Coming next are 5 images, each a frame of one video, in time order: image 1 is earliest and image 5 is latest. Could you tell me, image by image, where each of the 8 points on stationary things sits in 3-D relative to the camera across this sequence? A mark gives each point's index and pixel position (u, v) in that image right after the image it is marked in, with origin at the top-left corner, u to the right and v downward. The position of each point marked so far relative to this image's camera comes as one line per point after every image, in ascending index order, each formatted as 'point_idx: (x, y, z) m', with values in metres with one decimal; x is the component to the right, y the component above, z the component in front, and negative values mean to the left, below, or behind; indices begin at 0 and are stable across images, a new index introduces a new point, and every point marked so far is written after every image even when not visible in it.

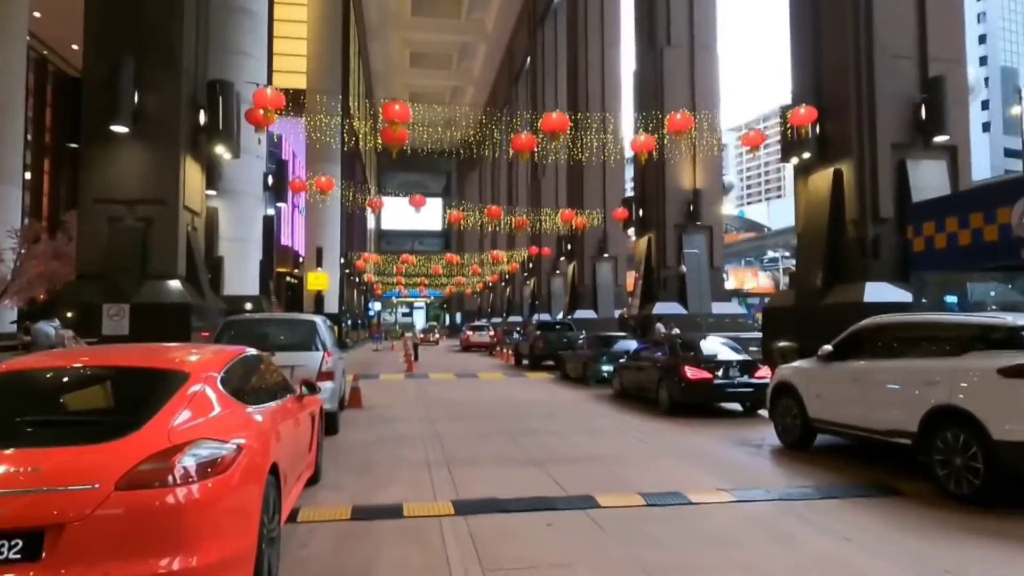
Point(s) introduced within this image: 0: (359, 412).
0: (-3.4, -2.8, +14.9) m
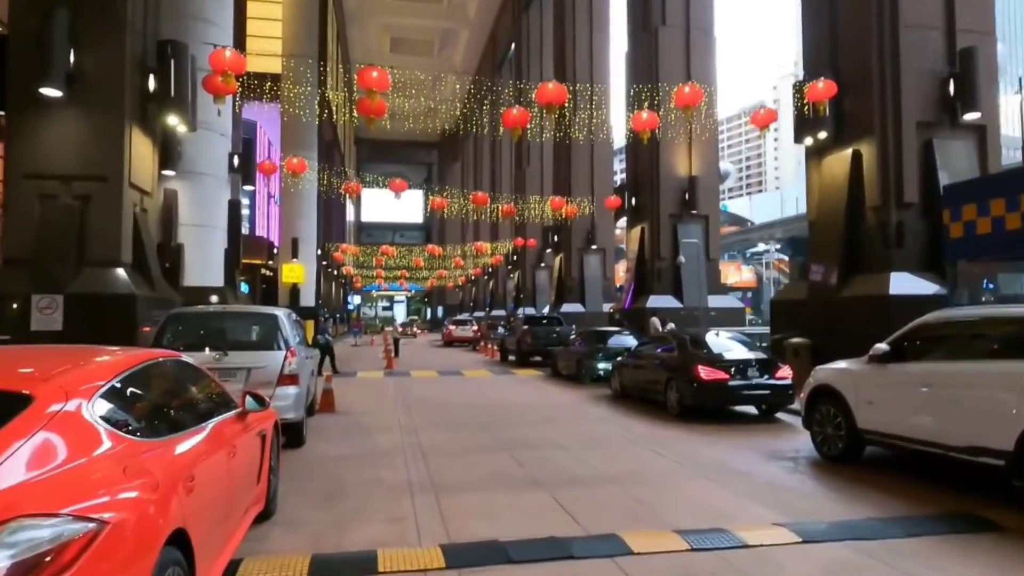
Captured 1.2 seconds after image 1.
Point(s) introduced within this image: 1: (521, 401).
0: (-3.6, -2.6, +13.2) m
1: (+0.2, -2.7, +15.8) m
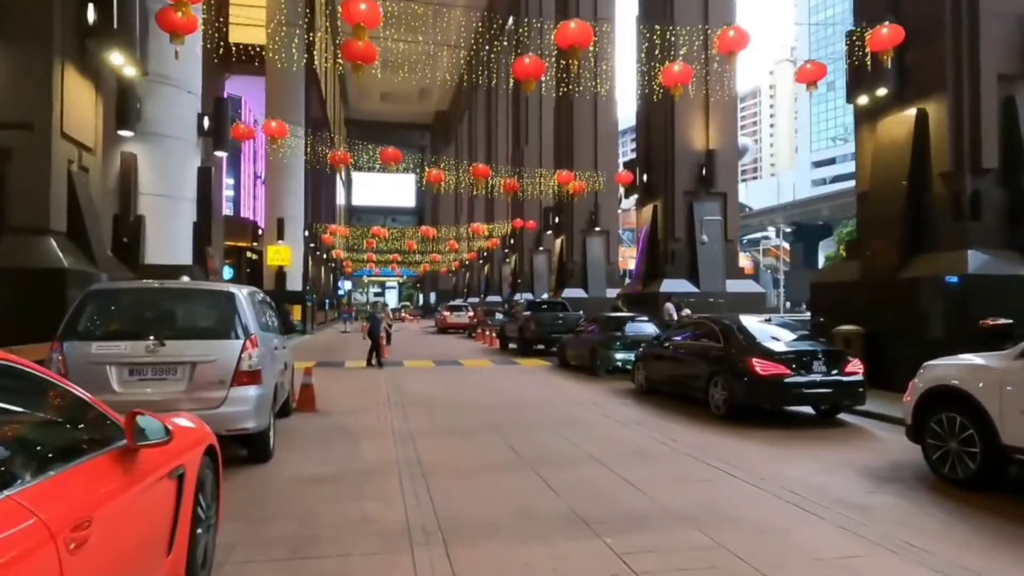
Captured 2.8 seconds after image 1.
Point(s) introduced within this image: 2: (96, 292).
0: (-3.3, -2.2, +11.0) m
1: (+0.4, -2.2, +13.6) m
2: (-4.6, 0.0, +7.3) m
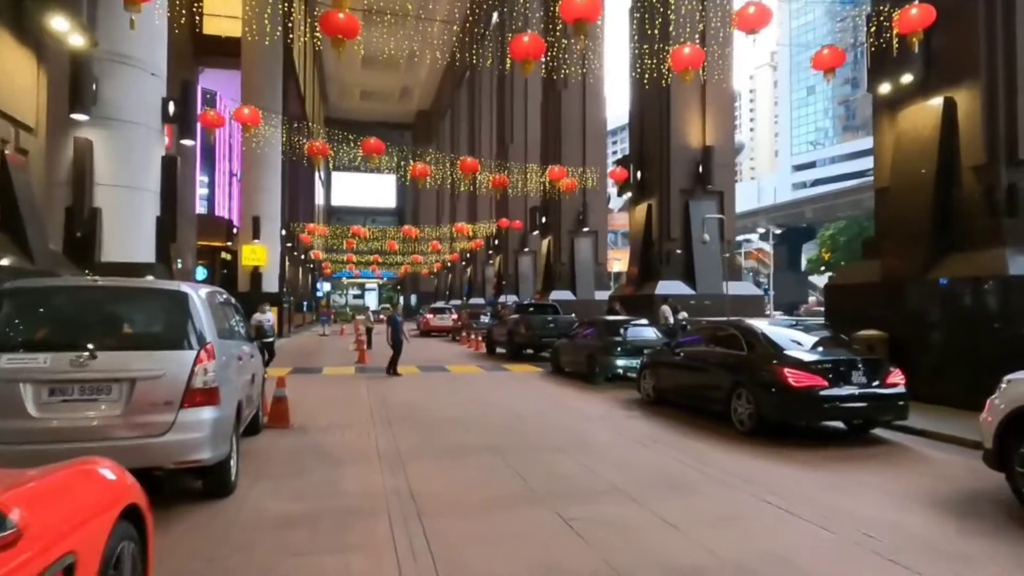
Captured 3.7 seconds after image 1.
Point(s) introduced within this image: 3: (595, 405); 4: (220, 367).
0: (-3.3, -2.2, +9.6) m
1: (+0.4, -2.3, +12.4) m
2: (-4.5, 0.0, +5.9) m
3: (+1.6, -2.3, +13.2) m
4: (-2.7, -0.7, +6.2) m
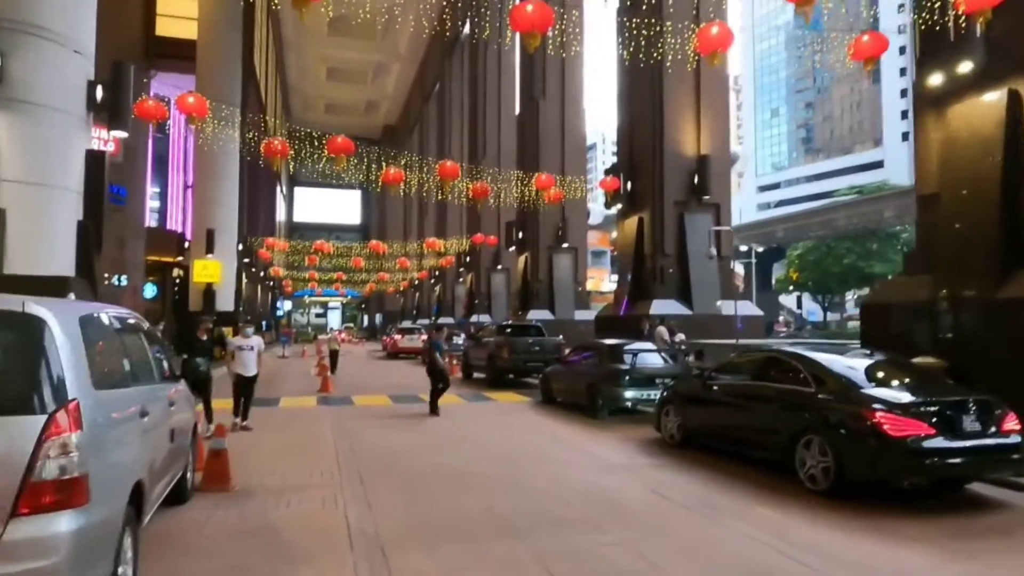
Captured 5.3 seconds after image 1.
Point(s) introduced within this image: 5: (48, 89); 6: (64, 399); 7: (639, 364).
0: (-3.1, -2.4, +7.2) m
1: (+0.4, -2.6, +10.1) m
2: (-4.1, -0.1, +3.5) m
3: (+1.6, -2.6, +11.0) m
4: (-2.4, -0.9, +3.8) m
5: (-8.9, +3.8, +12.8) m
6: (-2.5, -0.6, +3.7) m
7: (+2.7, -1.6, +14.2) m
